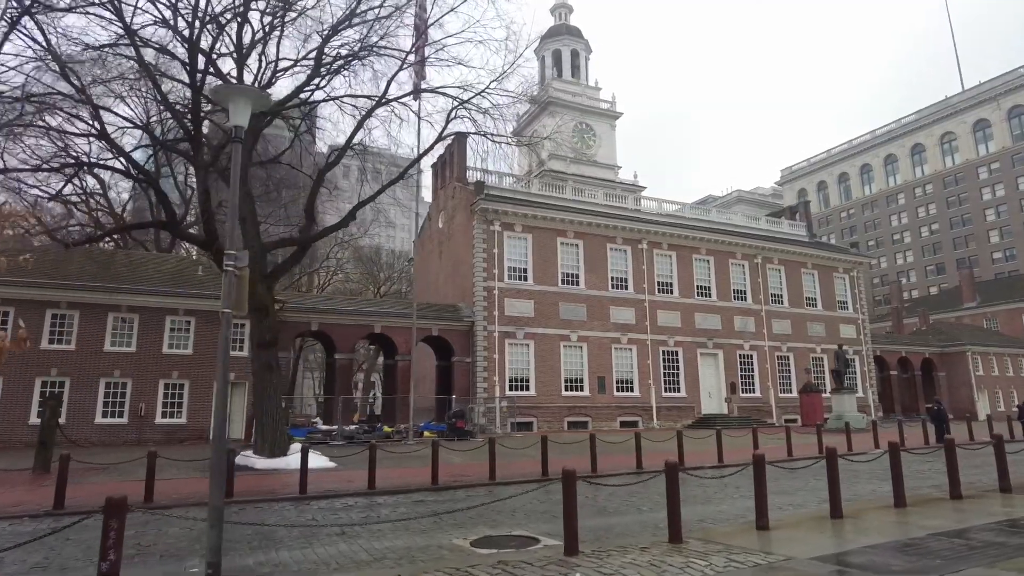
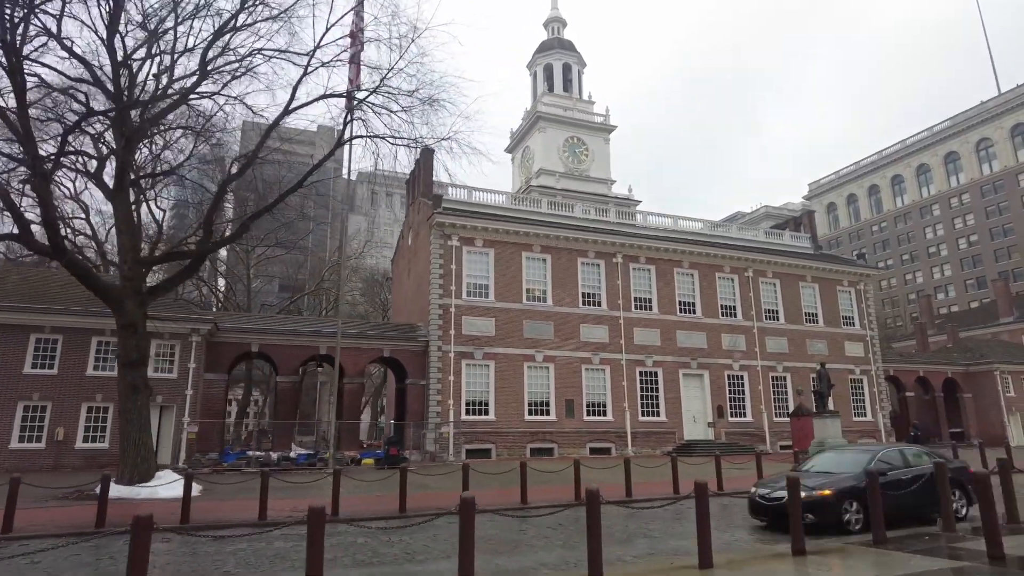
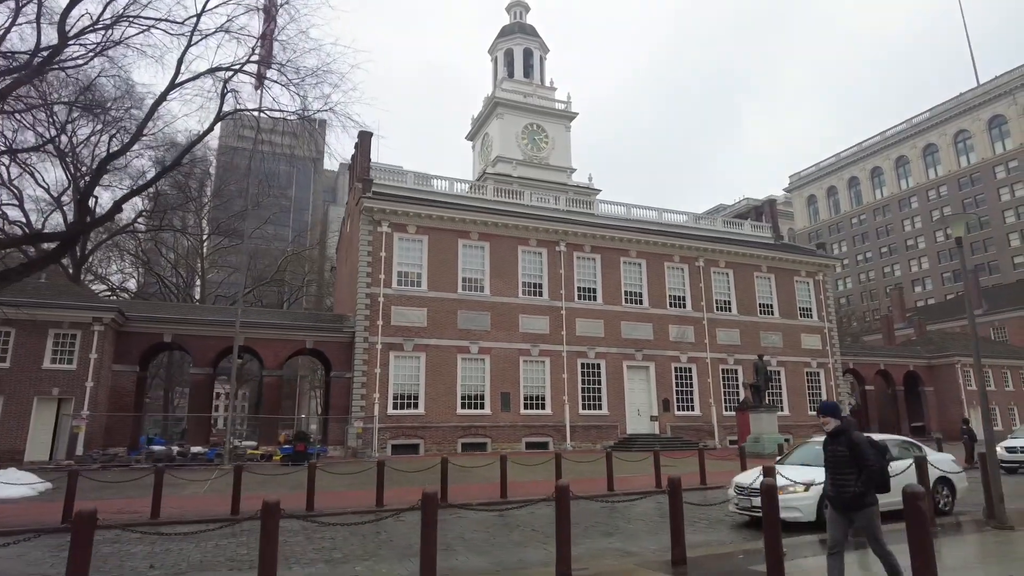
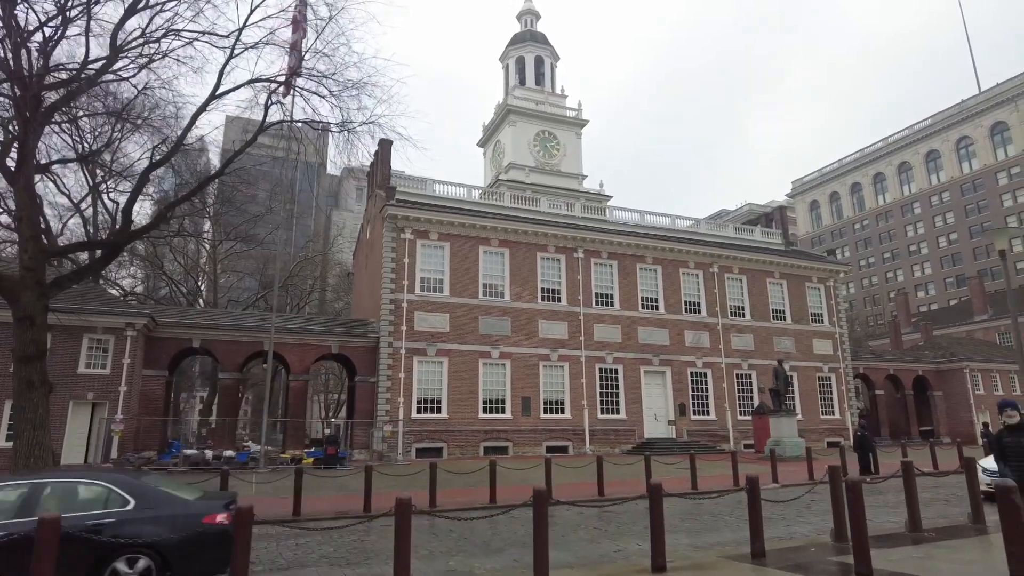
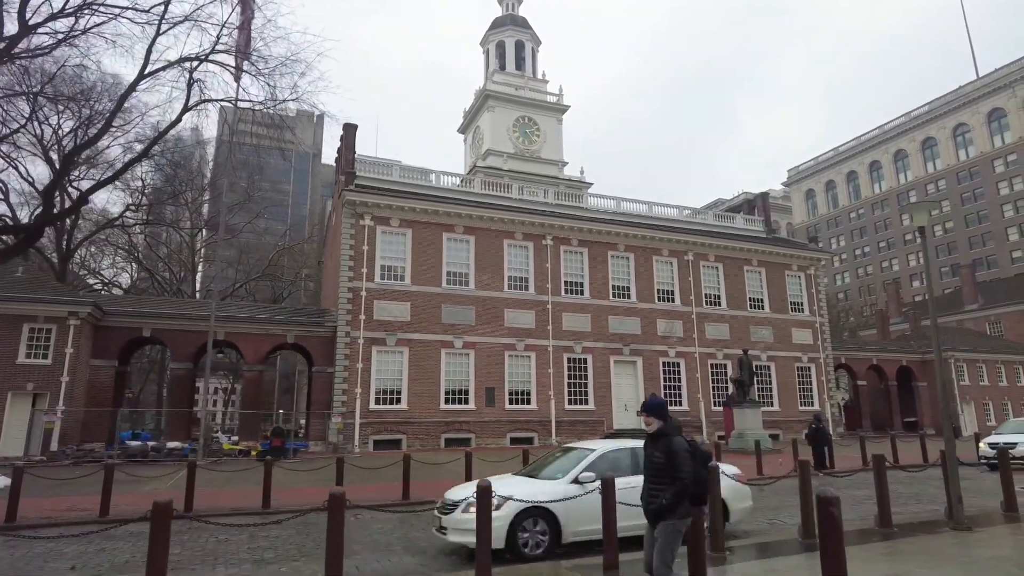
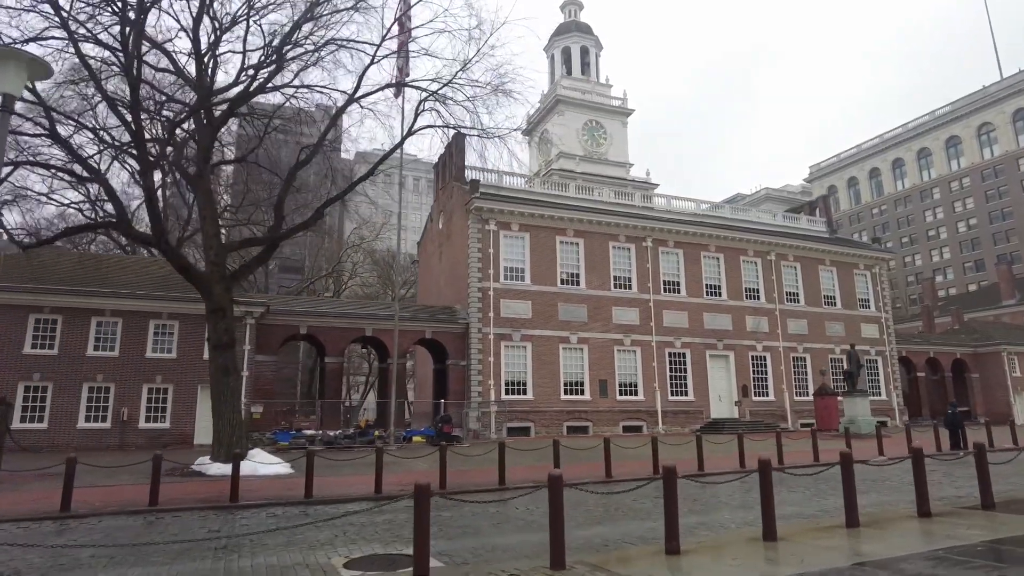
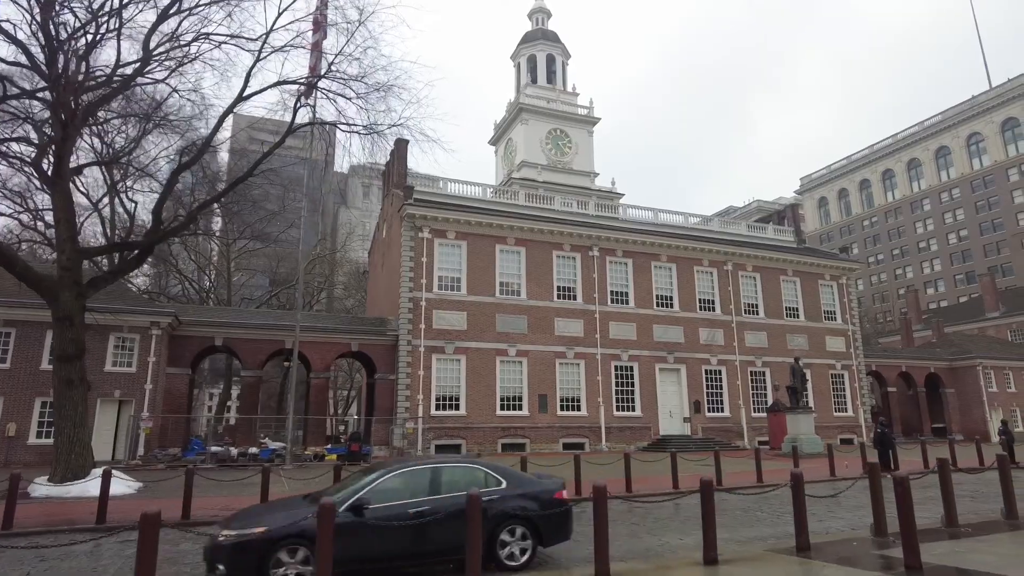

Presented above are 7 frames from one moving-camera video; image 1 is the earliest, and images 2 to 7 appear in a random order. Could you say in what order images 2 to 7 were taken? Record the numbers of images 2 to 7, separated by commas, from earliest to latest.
6, 2, 7, 4, 3, 5
